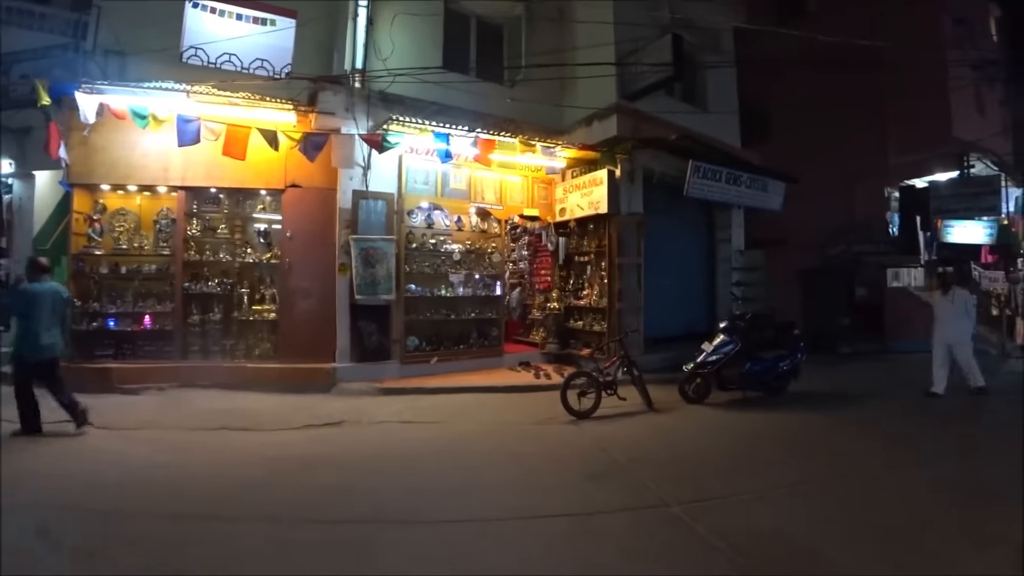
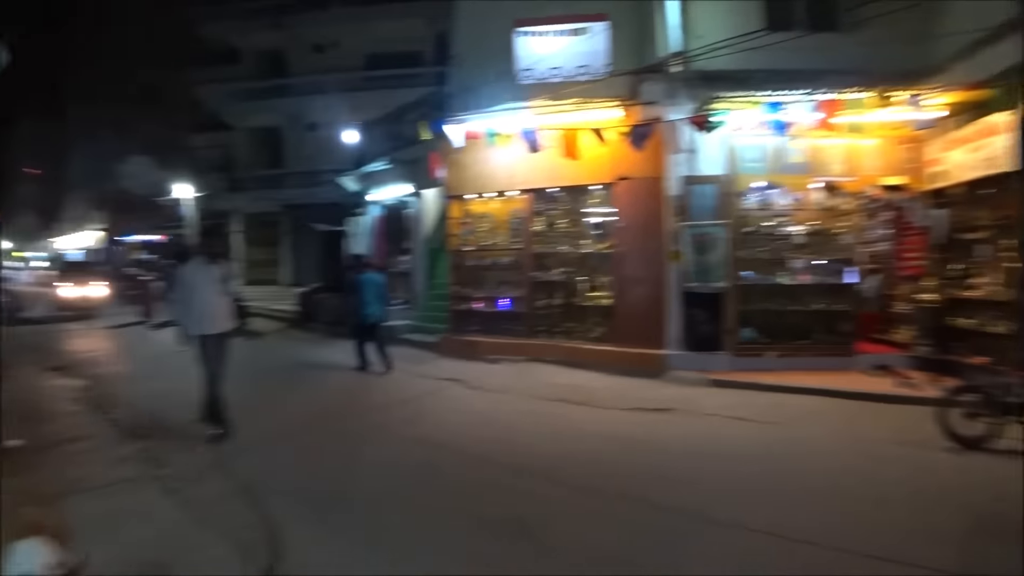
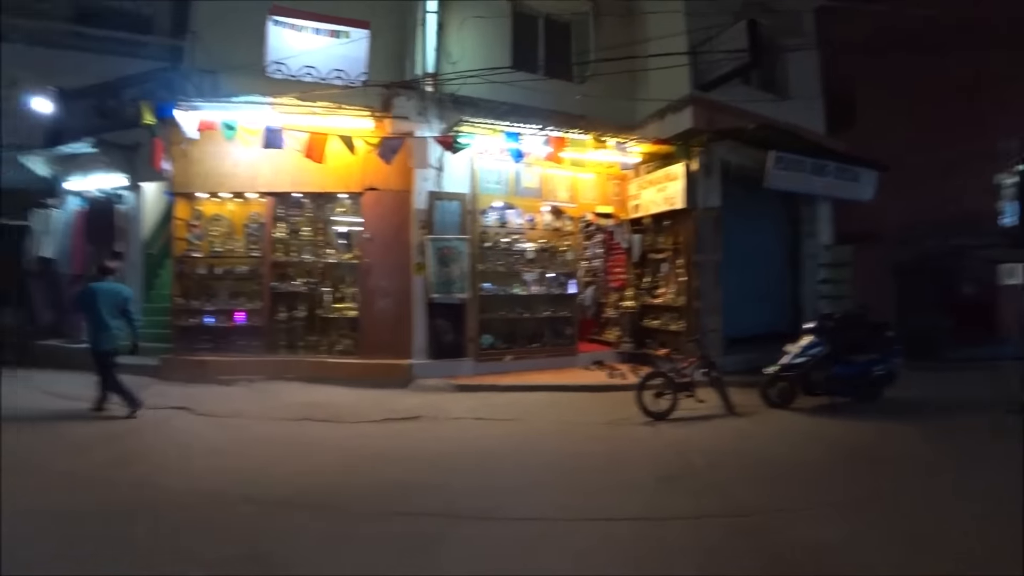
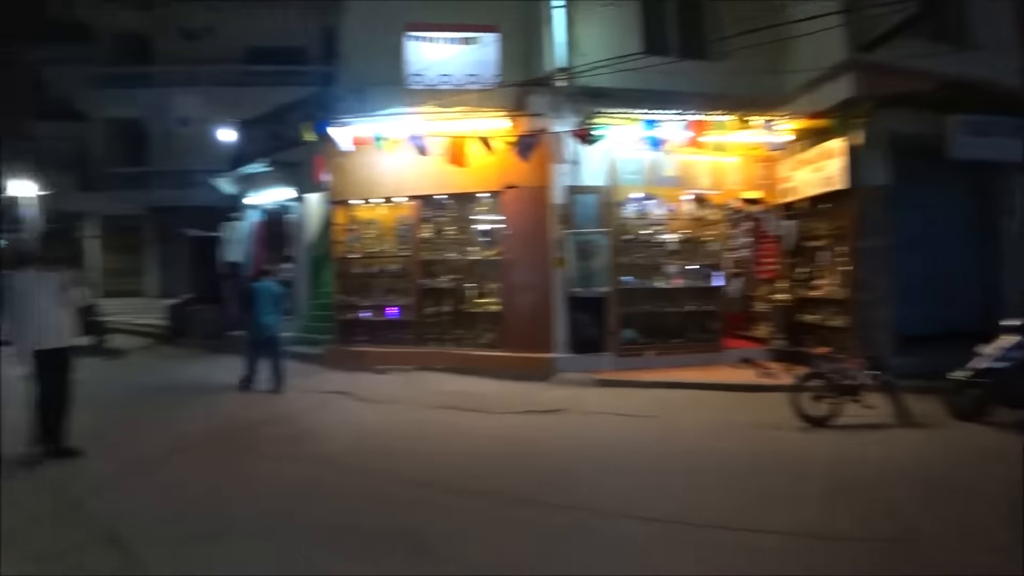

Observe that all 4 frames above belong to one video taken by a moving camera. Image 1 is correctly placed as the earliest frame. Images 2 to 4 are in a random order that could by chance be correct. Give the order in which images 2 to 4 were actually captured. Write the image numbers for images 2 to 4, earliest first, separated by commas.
3, 4, 2
